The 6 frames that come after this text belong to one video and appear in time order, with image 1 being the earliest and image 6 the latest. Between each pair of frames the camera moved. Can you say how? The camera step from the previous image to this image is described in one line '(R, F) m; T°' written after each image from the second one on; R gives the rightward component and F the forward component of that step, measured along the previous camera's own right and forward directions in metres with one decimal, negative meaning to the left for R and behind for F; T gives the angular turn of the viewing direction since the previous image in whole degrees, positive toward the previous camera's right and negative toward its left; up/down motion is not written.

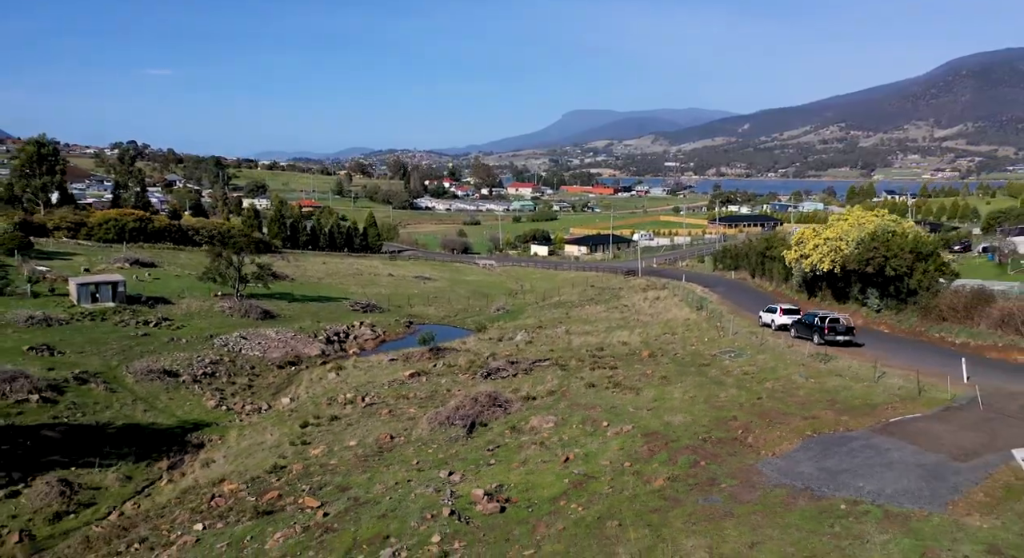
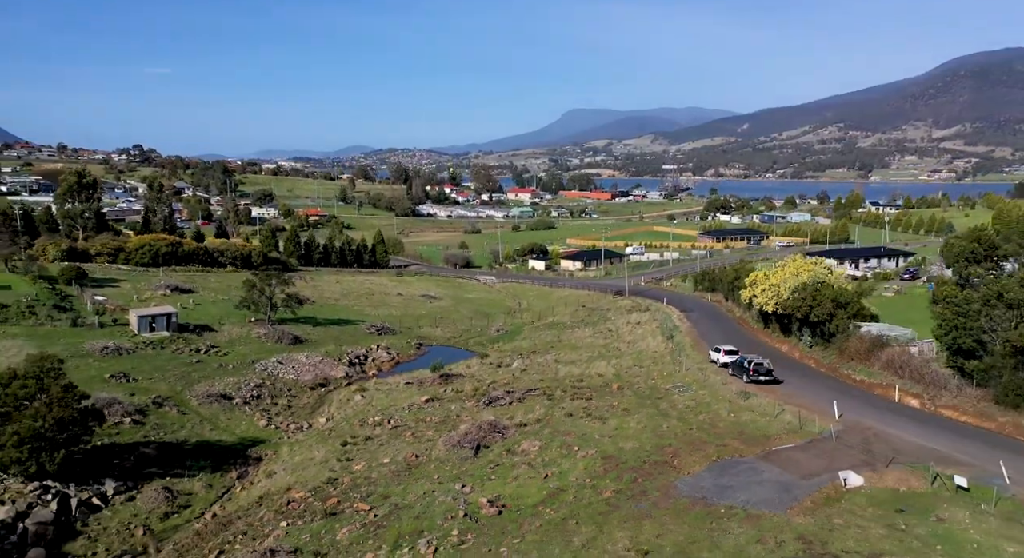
(0.0, -1.9) m; 0°
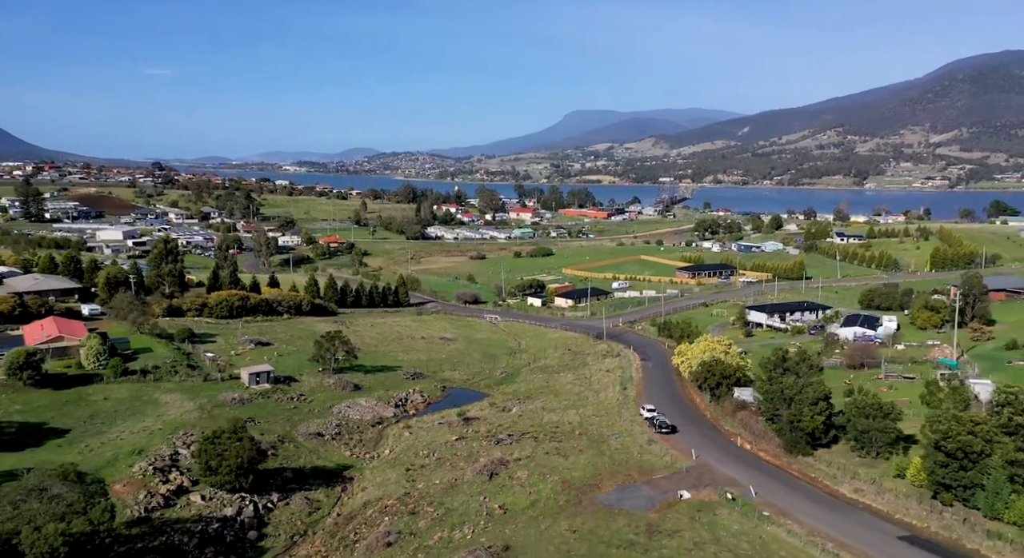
(0.0, -5.5) m; 0°
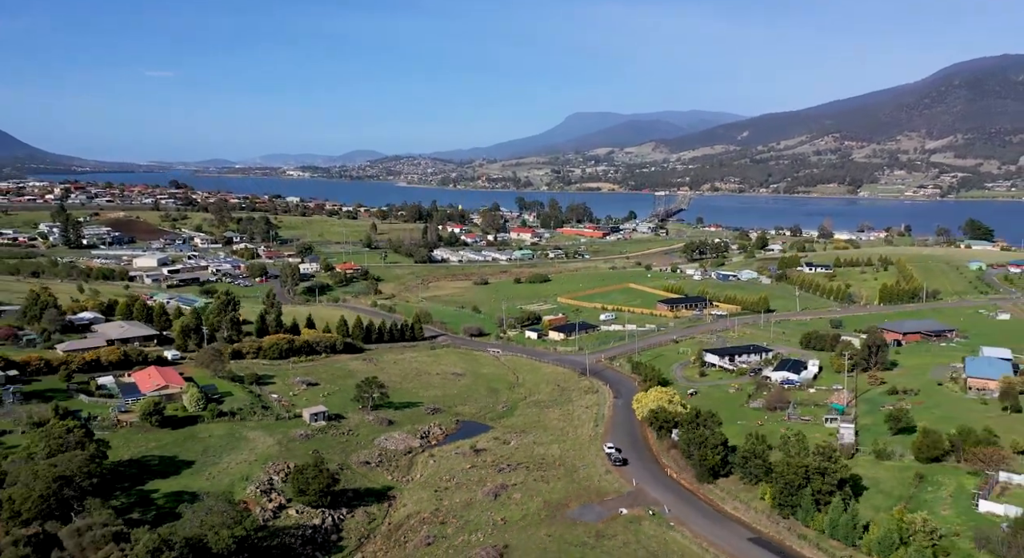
(+0.1, -5.8) m; 0°
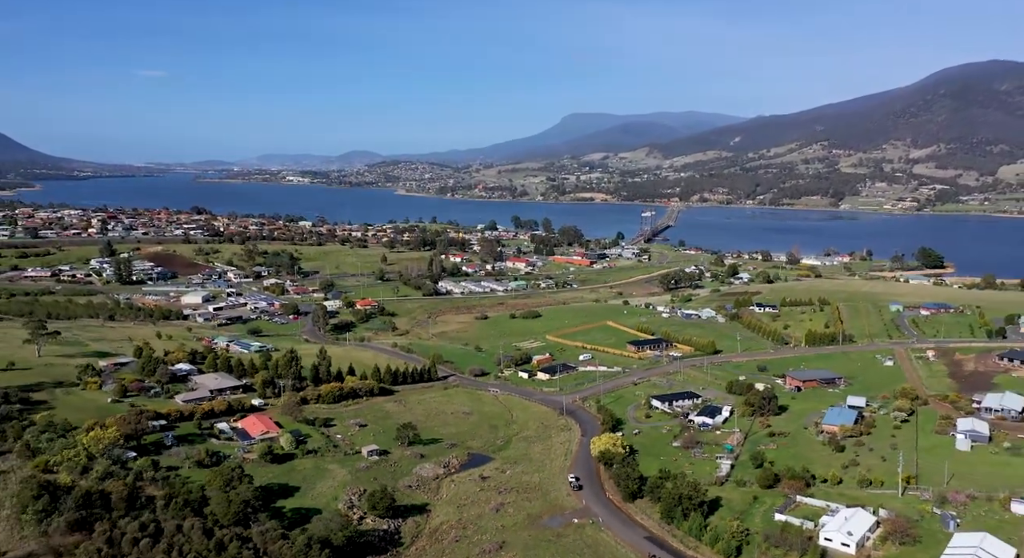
(0.0, -10.9) m; 0°
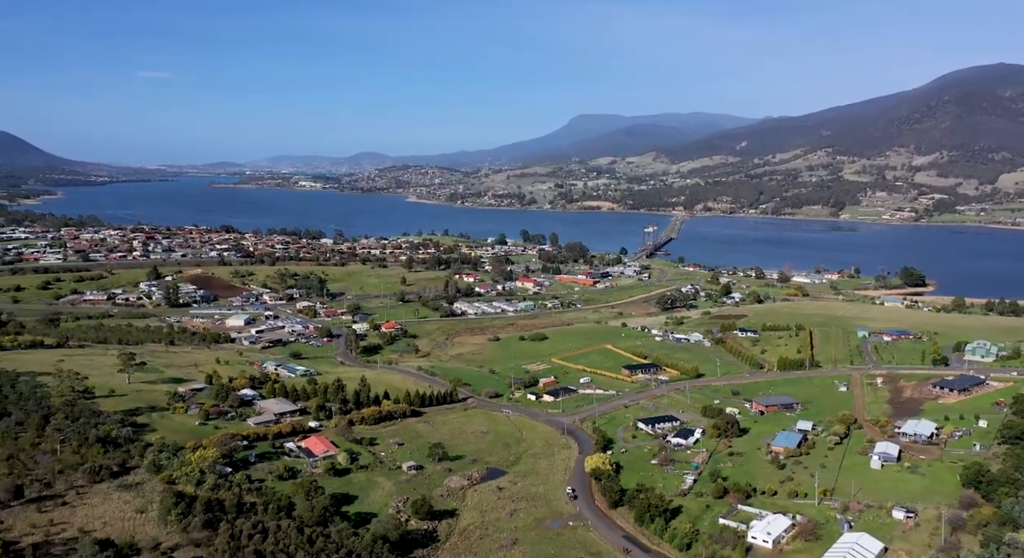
(-0.1, -8.9) m; -1°
